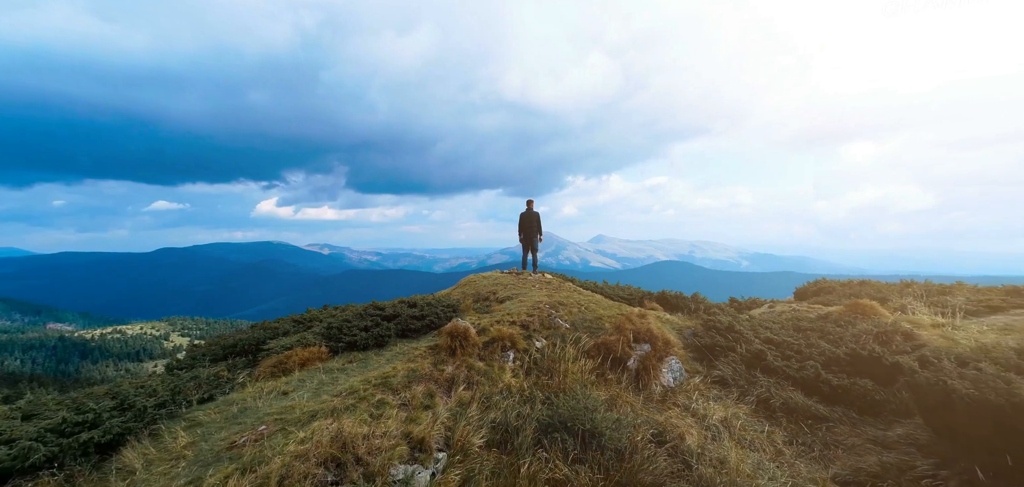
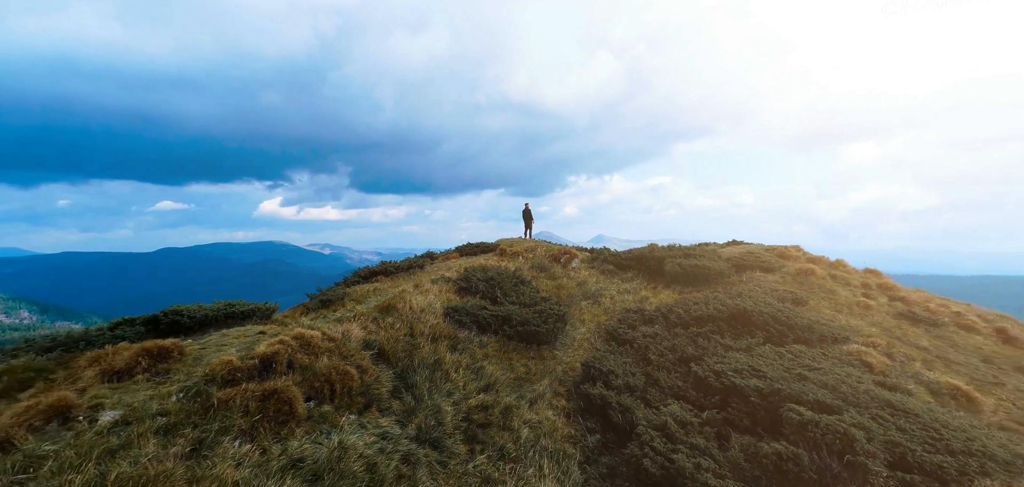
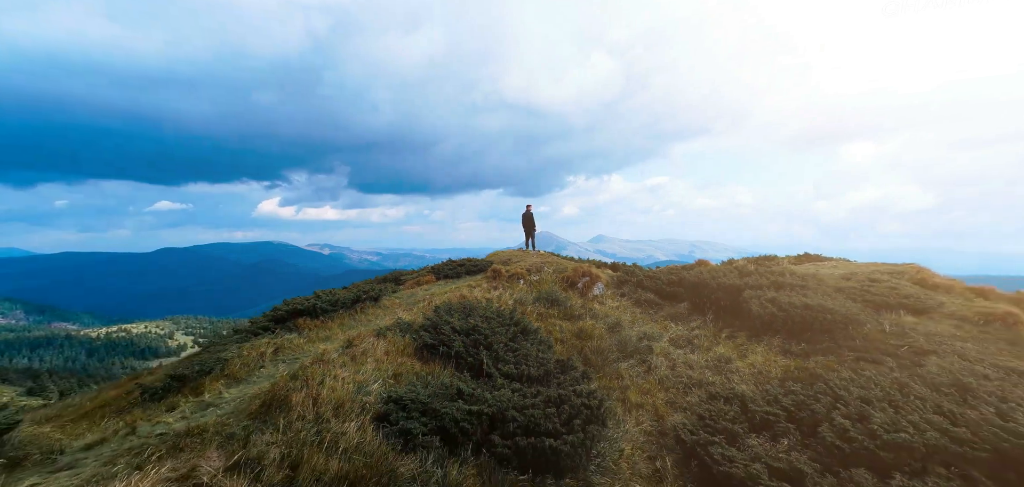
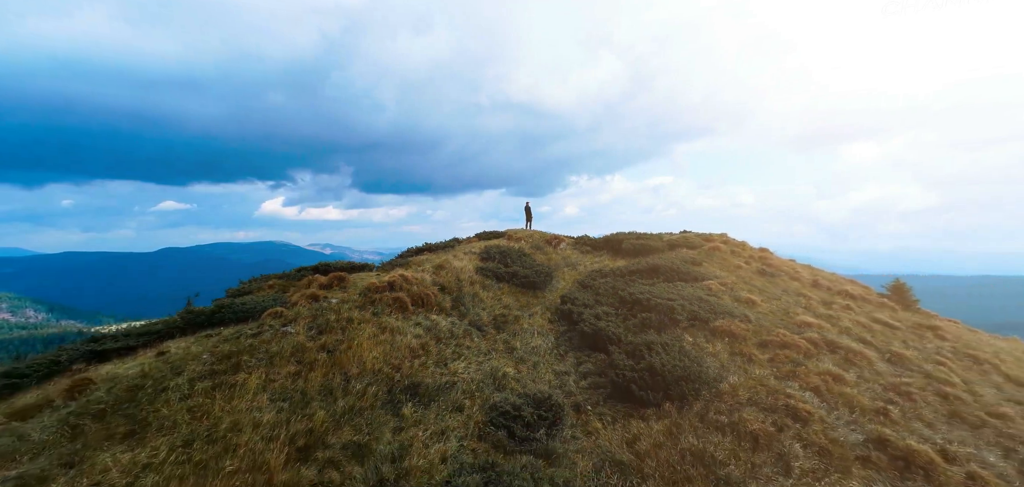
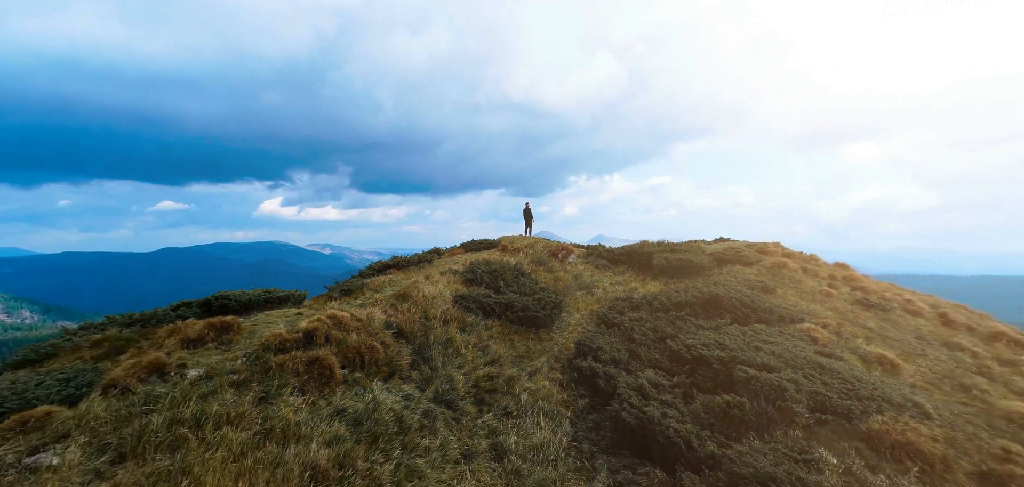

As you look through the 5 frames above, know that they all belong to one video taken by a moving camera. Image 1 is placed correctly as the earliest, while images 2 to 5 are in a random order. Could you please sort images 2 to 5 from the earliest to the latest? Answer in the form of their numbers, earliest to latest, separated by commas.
3, 2, 5, 4
